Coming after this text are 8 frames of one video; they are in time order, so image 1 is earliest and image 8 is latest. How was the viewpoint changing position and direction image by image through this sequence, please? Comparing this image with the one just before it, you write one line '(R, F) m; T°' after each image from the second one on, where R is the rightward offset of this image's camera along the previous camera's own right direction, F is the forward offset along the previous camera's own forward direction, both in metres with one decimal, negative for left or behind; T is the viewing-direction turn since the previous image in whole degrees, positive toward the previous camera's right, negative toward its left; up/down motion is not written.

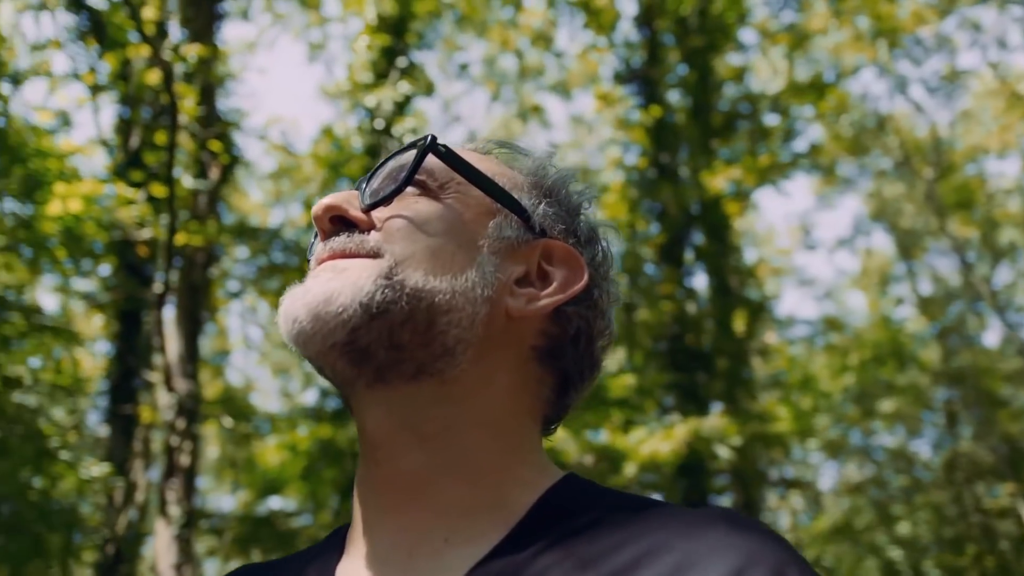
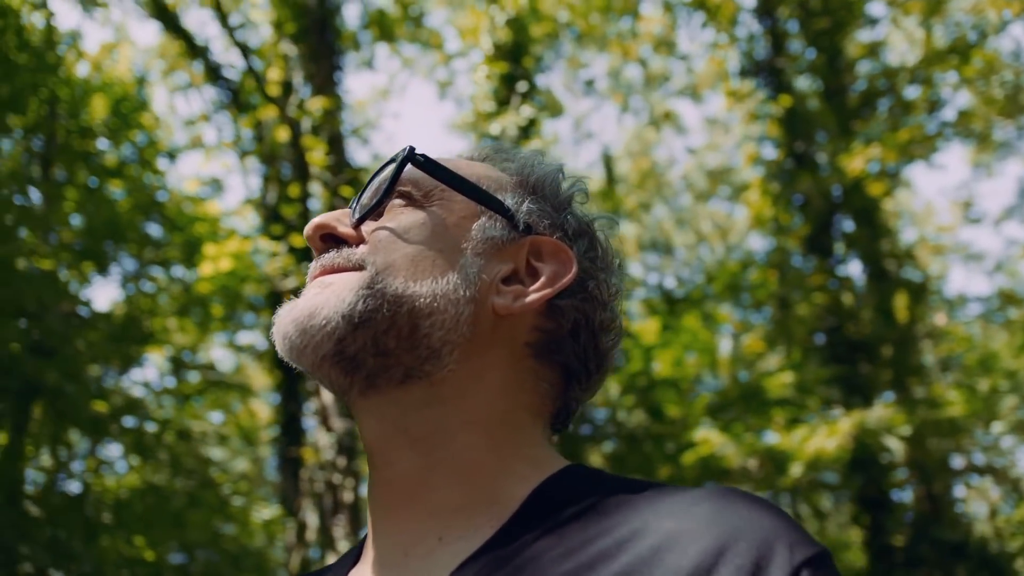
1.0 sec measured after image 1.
(+0.3, 0.0) m; -9°
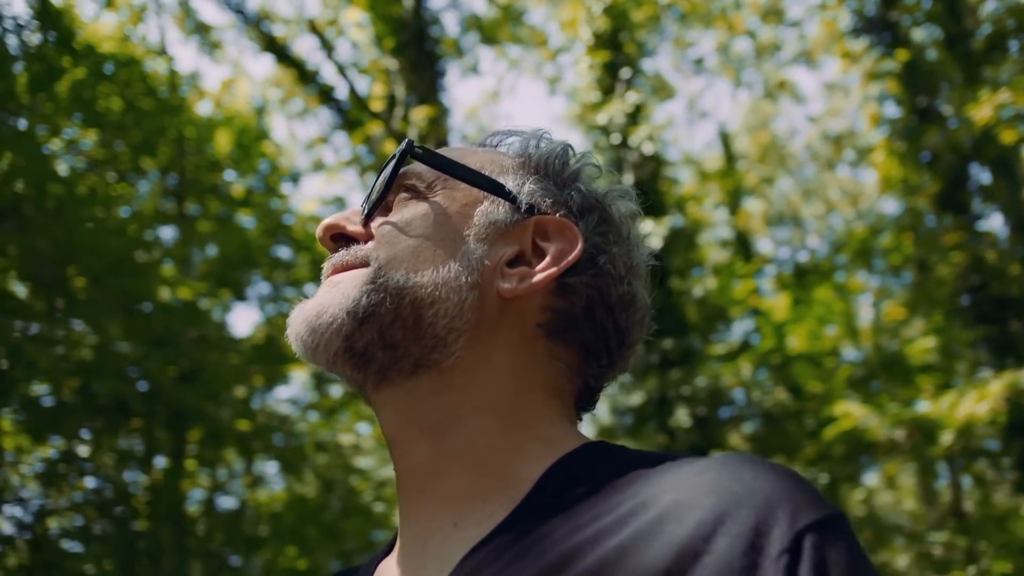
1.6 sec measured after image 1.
(+0.2, 0.0) m; -8°
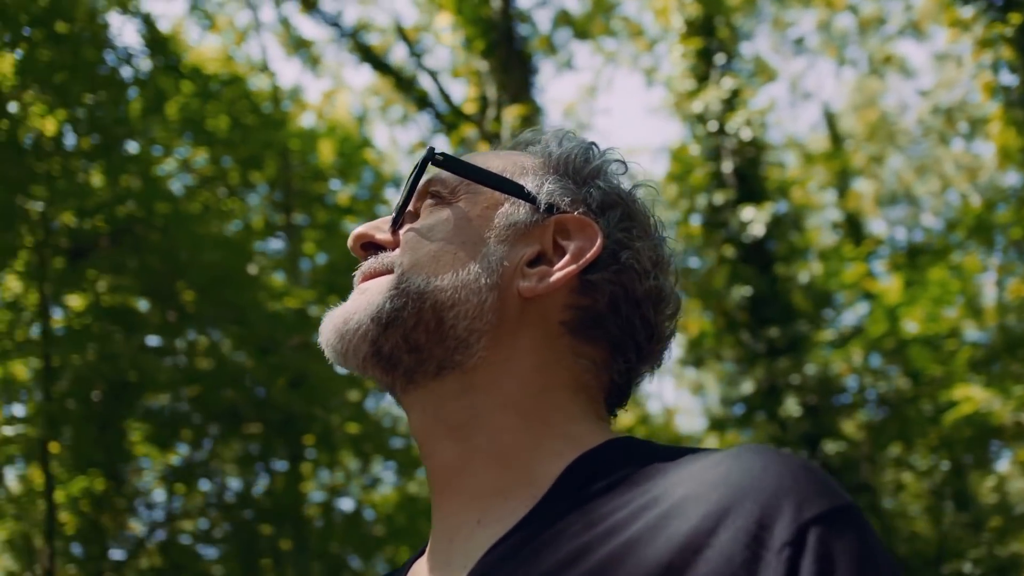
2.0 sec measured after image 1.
(+0.2, 0.0) m; -6°
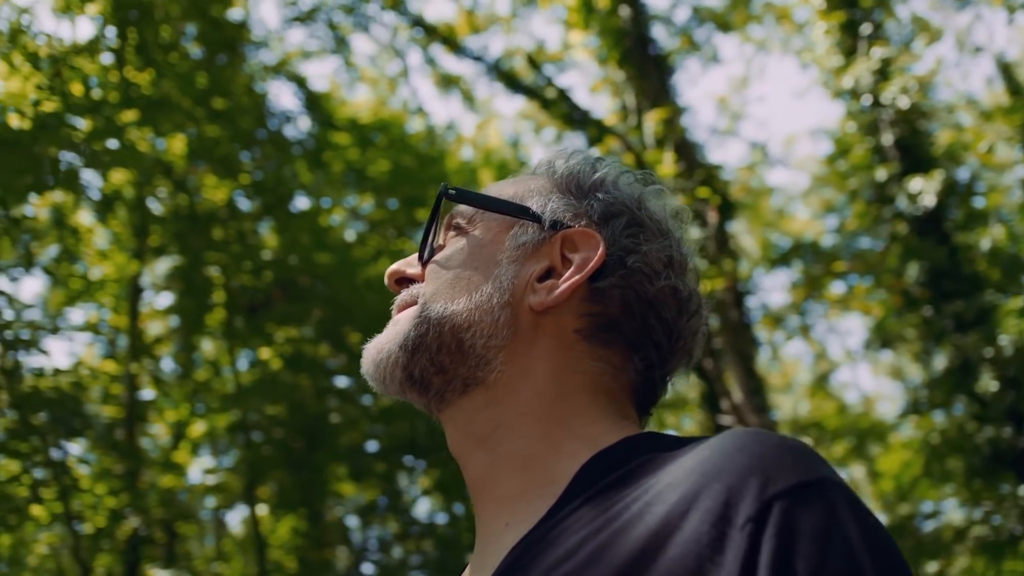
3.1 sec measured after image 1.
(+0.3, -0.1) m; -10°
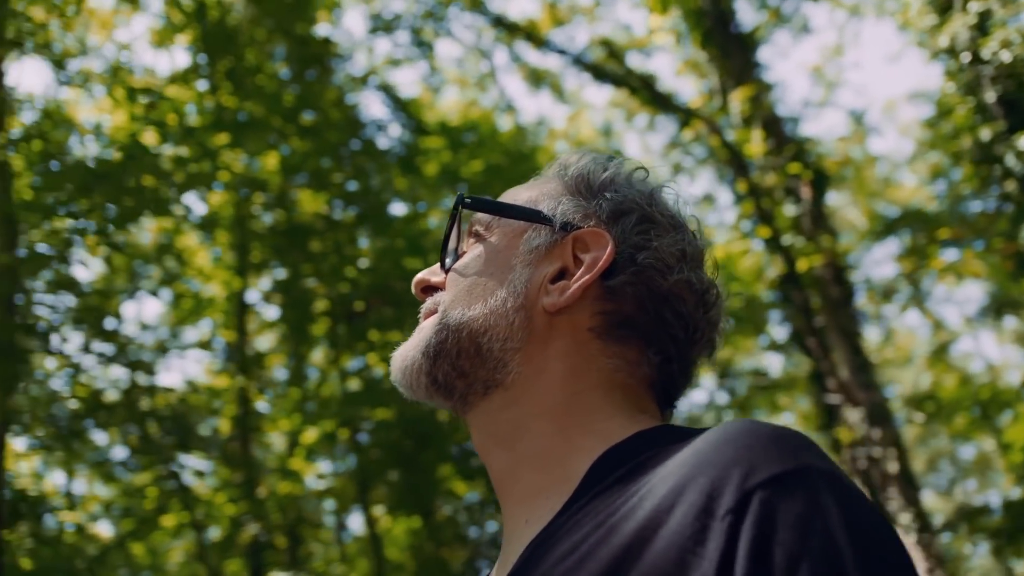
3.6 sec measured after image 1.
(+0.2, 0.0) m; -6°
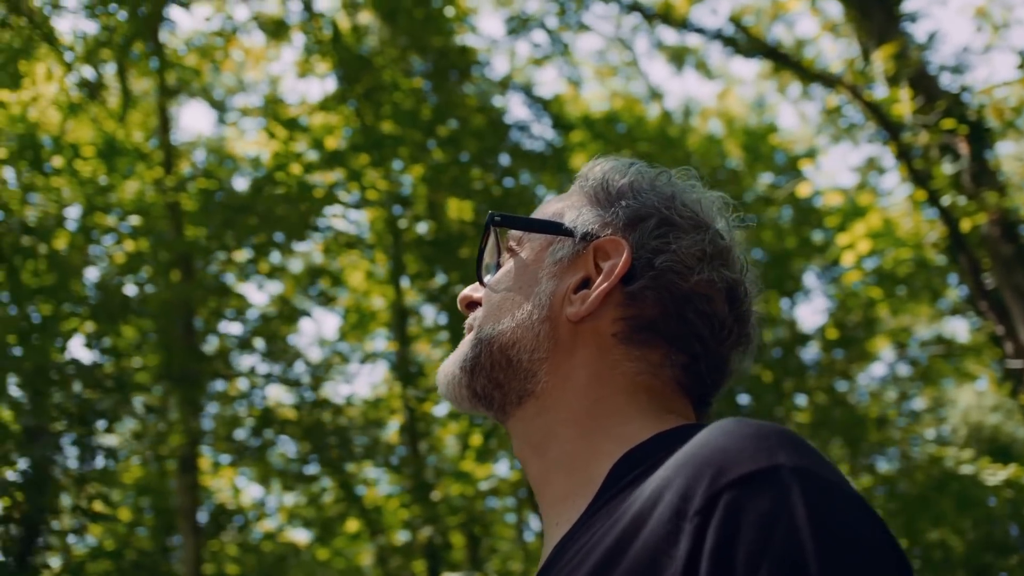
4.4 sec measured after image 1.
(+0.3, -0.1) m; -10°
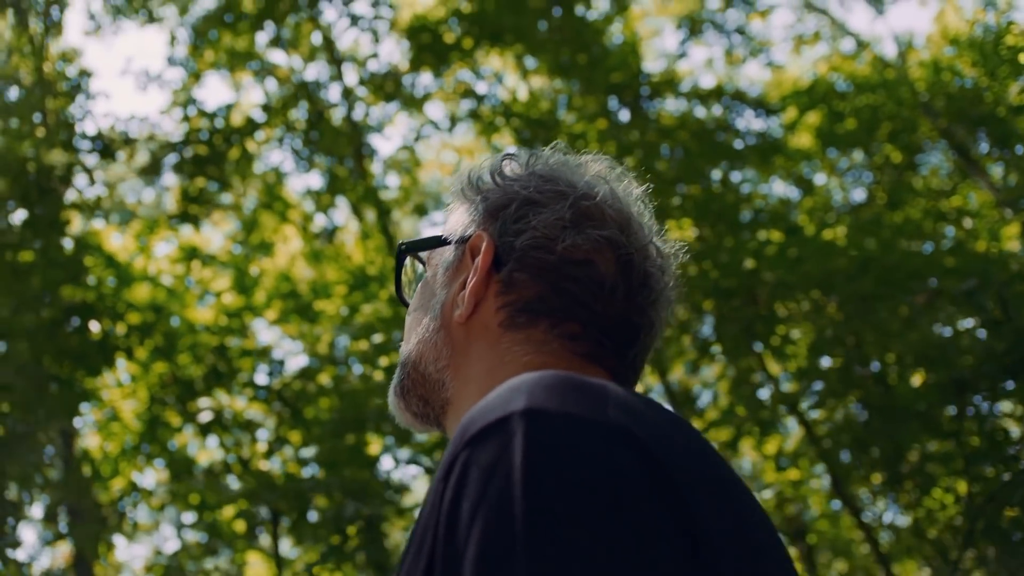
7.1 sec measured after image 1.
(+0.8, +0.1) m; -16°
